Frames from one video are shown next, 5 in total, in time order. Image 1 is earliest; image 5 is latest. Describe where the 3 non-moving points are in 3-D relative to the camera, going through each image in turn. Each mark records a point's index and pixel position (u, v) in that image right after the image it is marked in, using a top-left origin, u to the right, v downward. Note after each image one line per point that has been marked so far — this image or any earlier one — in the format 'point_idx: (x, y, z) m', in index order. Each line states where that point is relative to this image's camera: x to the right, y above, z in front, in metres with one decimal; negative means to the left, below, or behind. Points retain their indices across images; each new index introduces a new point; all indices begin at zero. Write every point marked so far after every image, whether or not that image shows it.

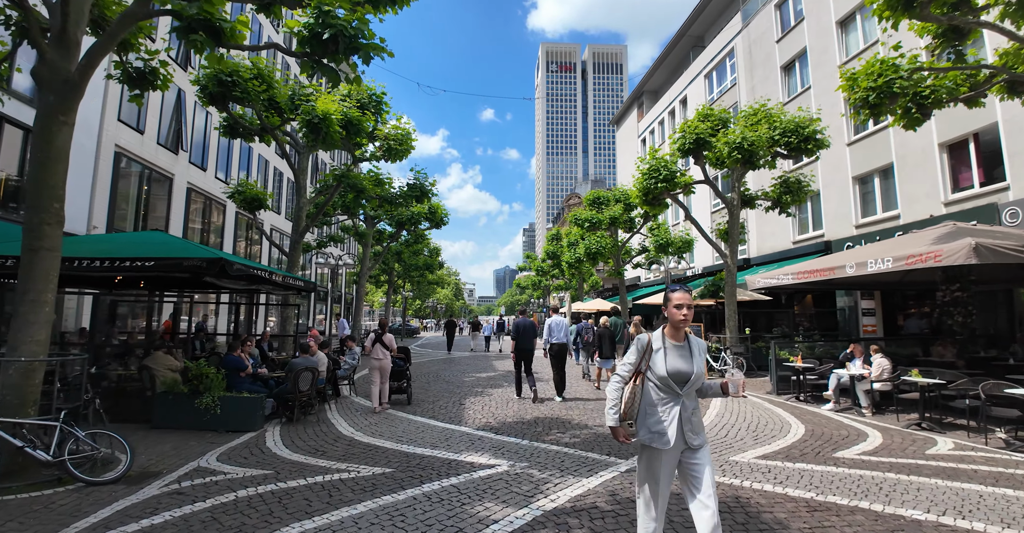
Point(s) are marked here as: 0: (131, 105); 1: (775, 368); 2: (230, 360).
0: (-13.0, +5.5, +16.8) m
1: (+5.9, -2.3, +11.0) m
2: (-4.4, -1.5, +7.7) m
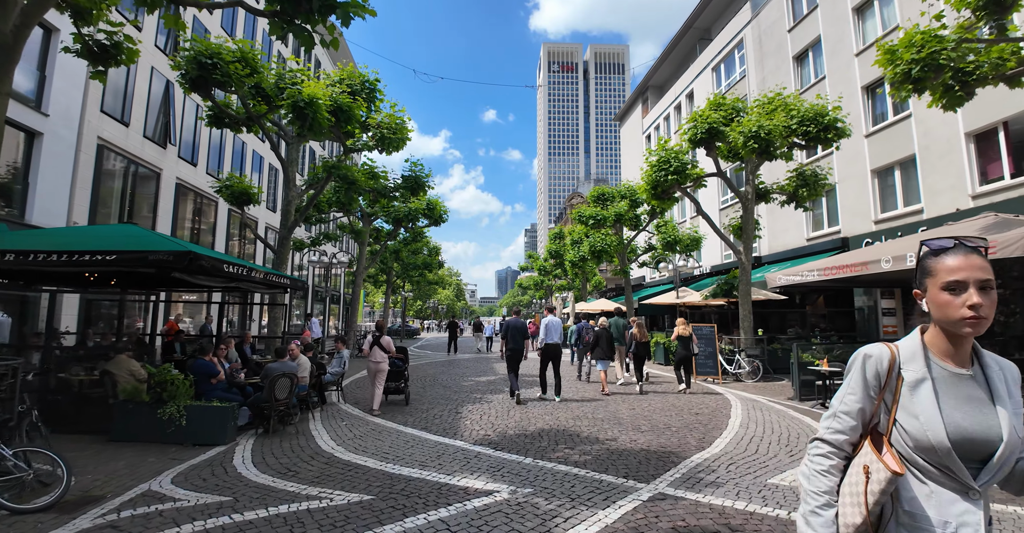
0: (-12.9, +5.6, +16.1) m
1: (+5.9, -2.2, +10.2) m
2: (-4.4, -1.4, +6.9) m
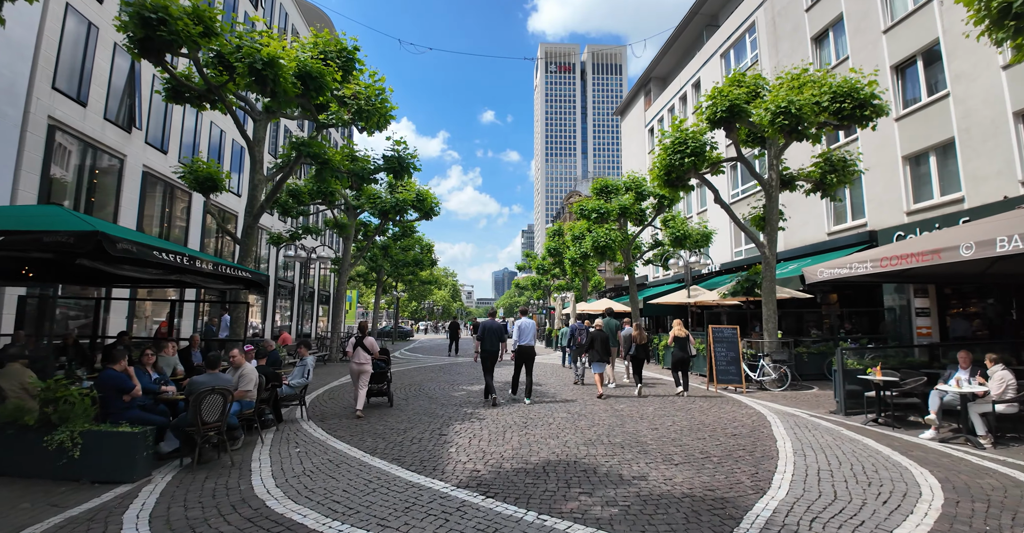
0: (-13.0, +5.7, +14.5) m
1: (+5.8, -2.0, +8.7) m
2: (-4.4, -1.2, +5.4) m
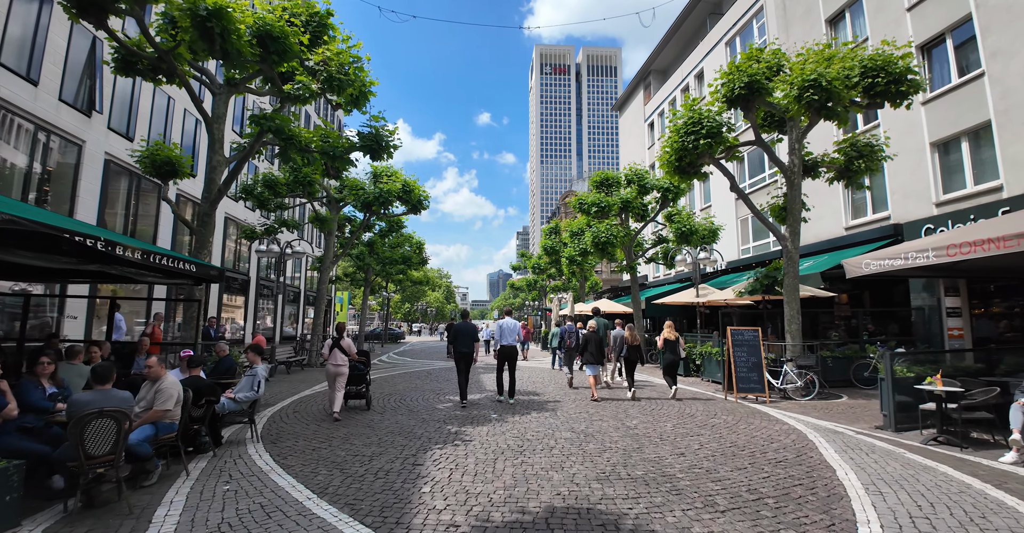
0: (-13.2, +5.8, +13.1) m
1: (+5.7, -1.9, +7.5) m
2: (-4.5, -1.1, +4.1) m
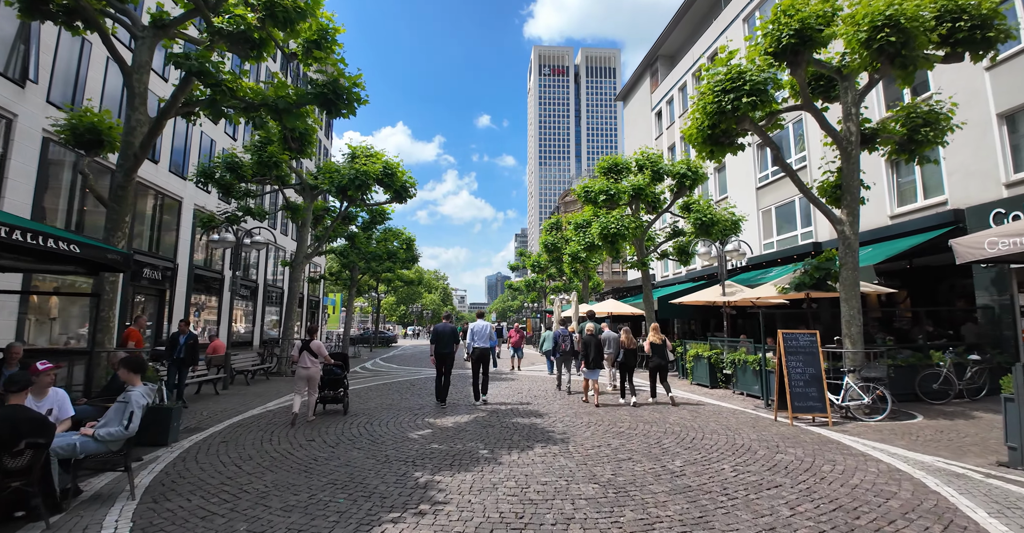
0: (-13.2, +6.0, +11.1) m
1: (+5.7, -1.7, +5.5) m
2: (-4.5, -0.8, +2.0) m
